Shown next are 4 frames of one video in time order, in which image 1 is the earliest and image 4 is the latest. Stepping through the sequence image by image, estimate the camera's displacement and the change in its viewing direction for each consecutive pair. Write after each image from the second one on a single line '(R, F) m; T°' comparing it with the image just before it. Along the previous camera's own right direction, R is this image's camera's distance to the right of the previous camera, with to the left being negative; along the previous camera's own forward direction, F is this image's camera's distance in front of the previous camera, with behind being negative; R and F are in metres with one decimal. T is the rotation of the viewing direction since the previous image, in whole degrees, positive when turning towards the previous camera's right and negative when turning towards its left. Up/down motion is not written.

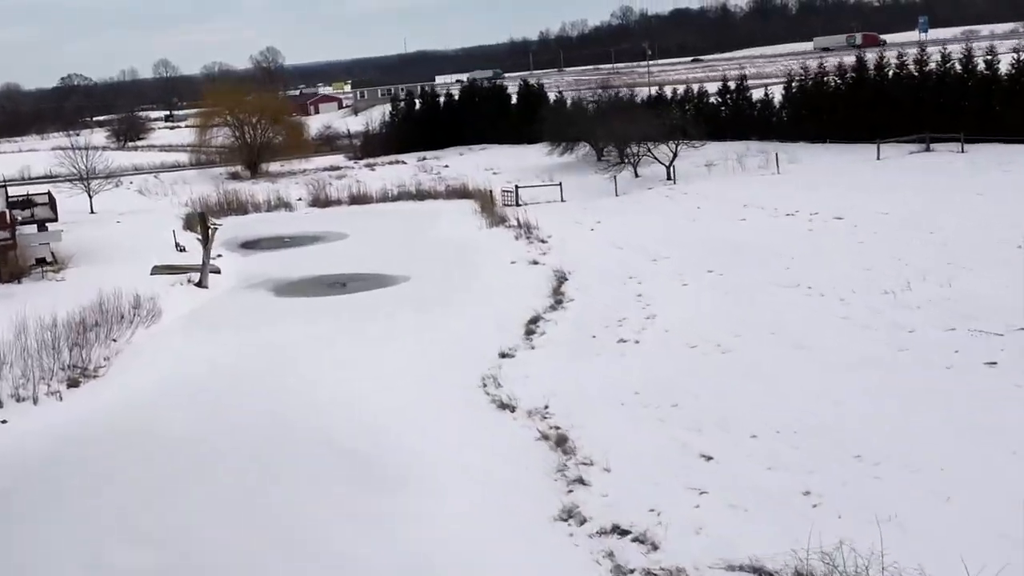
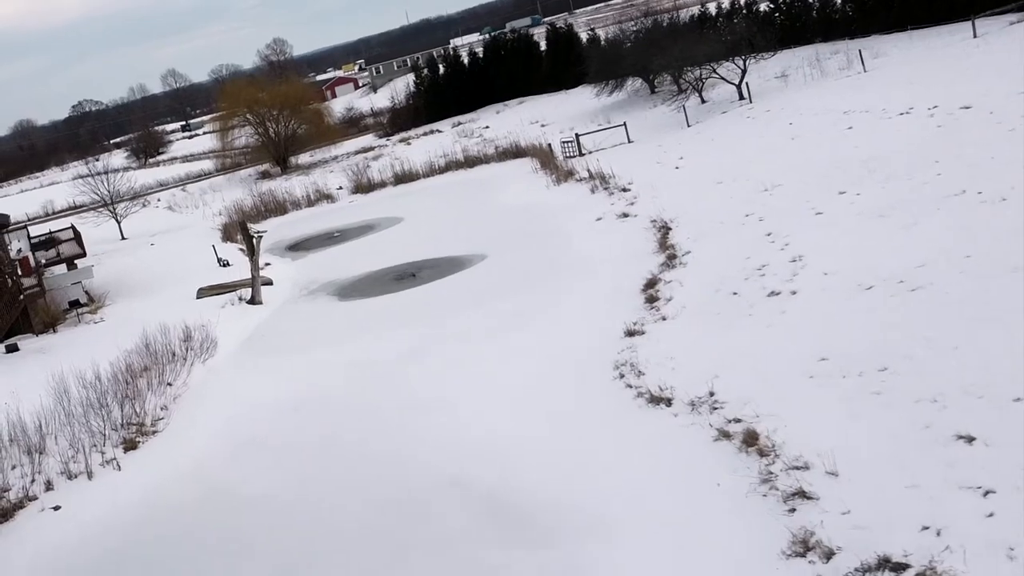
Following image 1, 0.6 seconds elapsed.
(-0.5, +2.0) m; -2°
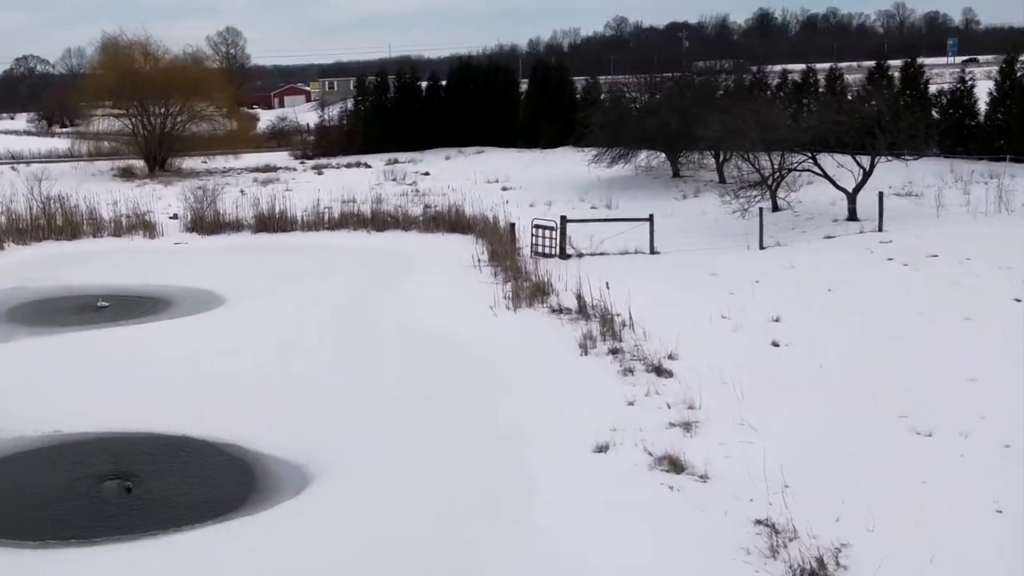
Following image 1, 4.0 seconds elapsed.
(+0.1, +8.7) m; +3°
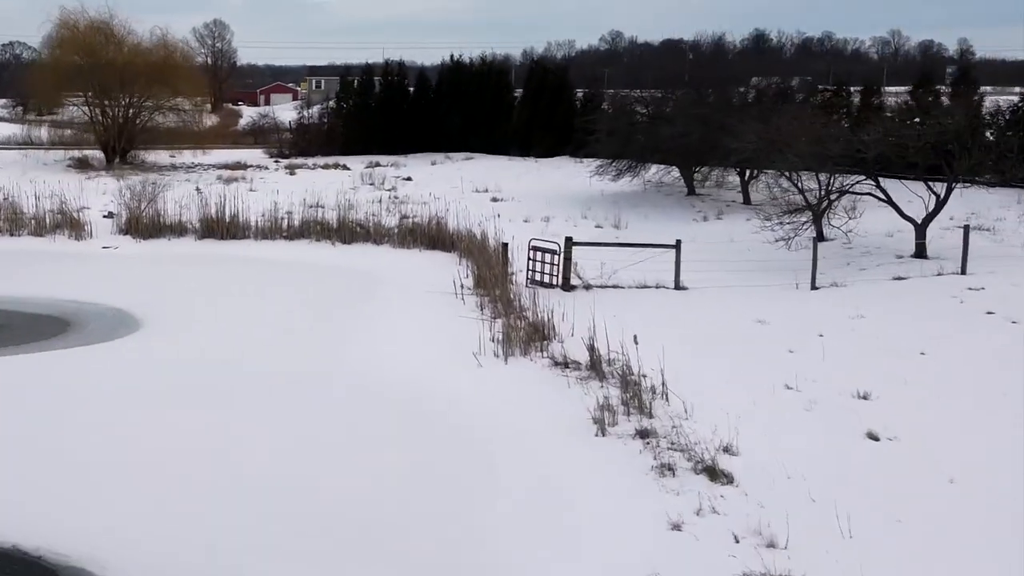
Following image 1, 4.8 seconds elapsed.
(-0.1, +2.2) m; +1°
